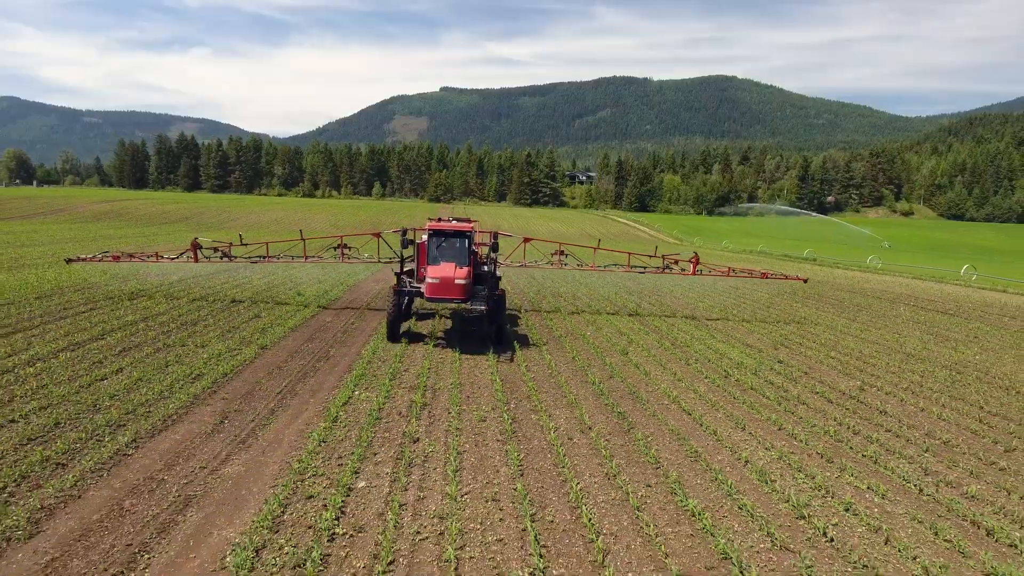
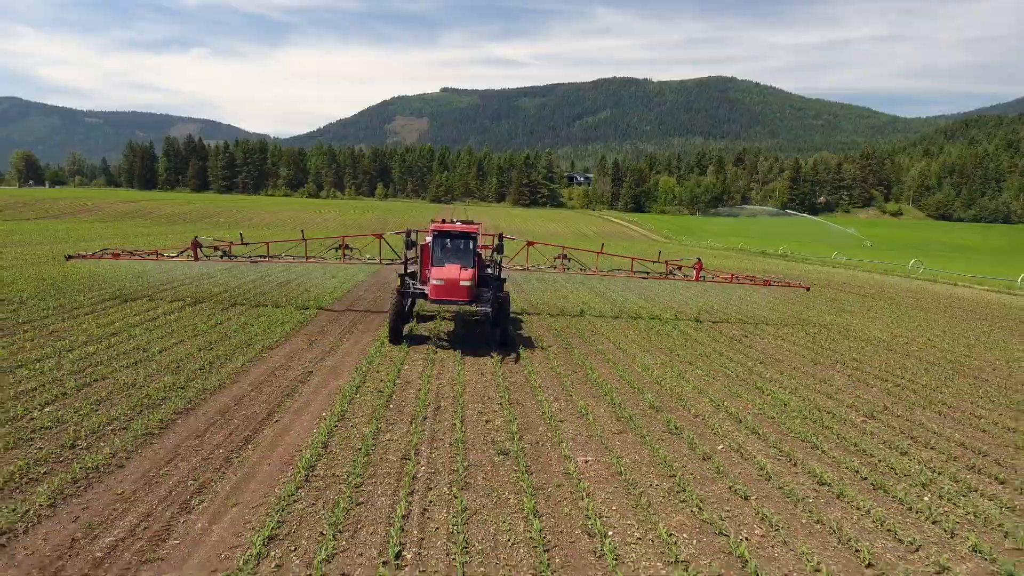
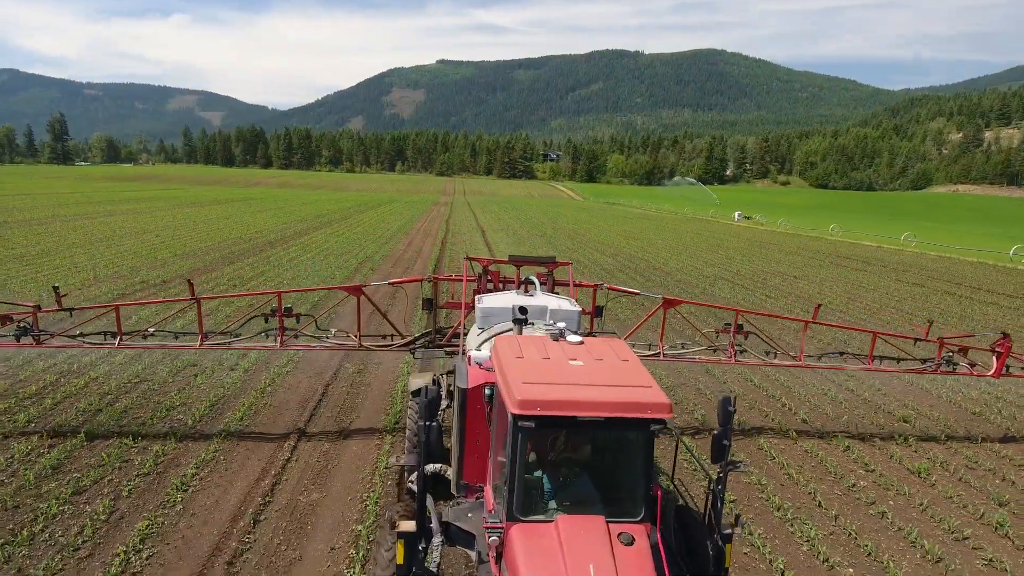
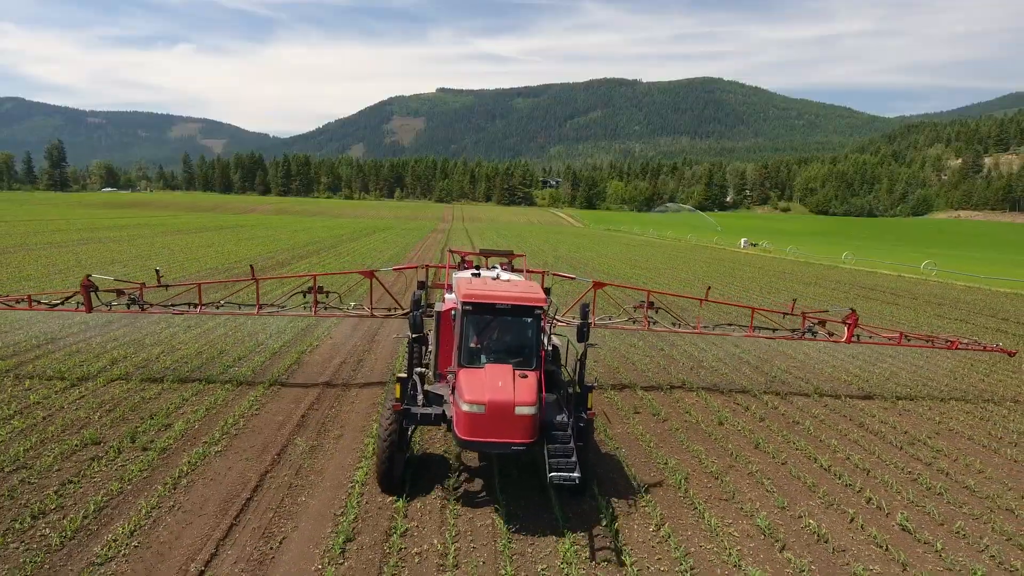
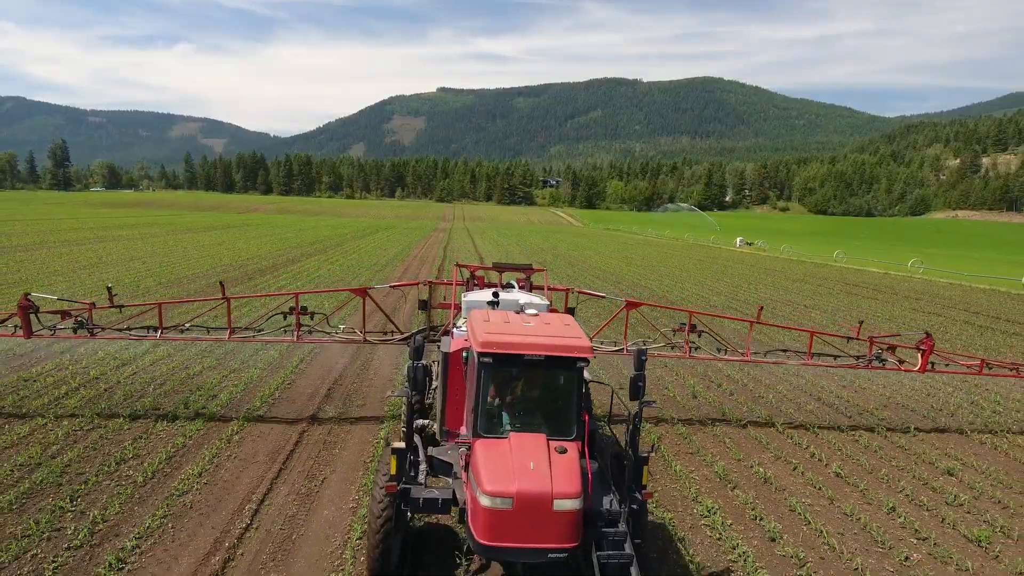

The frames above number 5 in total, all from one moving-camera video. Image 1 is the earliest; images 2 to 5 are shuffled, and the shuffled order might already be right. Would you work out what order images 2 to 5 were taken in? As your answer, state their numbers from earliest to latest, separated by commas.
2, 4, 5, 3
